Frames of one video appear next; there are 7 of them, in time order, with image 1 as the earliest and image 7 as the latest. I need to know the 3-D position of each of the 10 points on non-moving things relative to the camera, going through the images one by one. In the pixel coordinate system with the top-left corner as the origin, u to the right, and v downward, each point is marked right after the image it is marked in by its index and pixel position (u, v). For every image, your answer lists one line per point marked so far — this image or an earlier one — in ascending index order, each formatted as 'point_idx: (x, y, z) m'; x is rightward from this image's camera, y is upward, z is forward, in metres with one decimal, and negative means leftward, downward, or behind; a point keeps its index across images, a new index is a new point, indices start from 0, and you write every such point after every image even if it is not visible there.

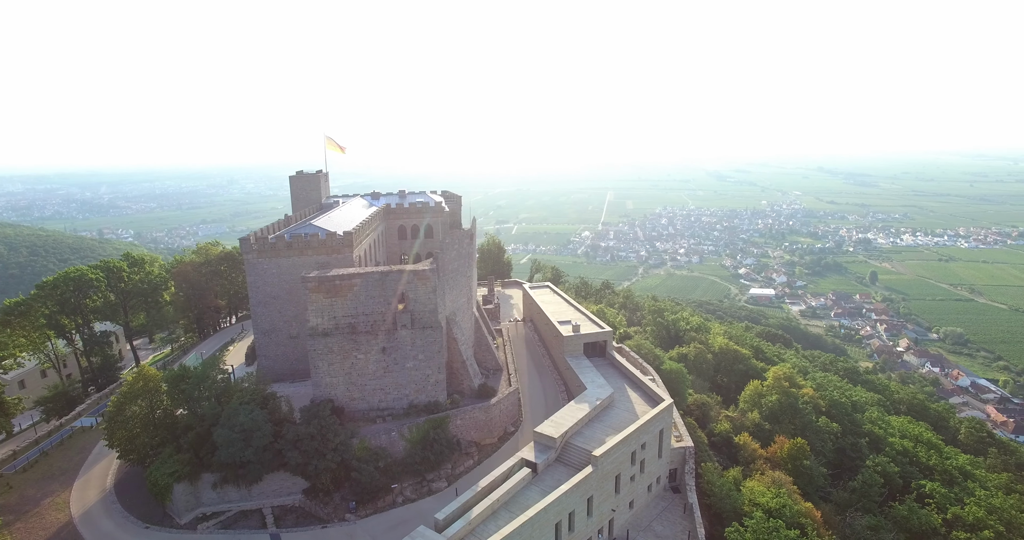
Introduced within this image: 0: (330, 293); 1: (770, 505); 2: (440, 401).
0: (-6.0, -0.8, +17.3) m
1: (+8.9, -8.2, +18.2) m
2: (-2.6, -4.6, +18.7) m
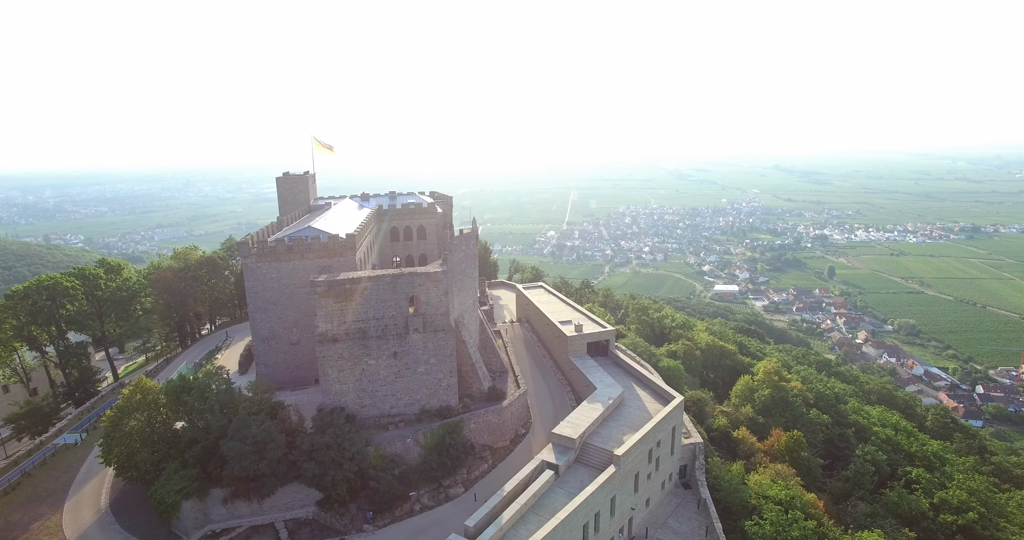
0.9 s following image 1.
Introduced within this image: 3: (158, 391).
0: (-5.5, -0.9, +16.7) m
1: (+9.5, -8.1, +18.6) m
2: (-2.1, -4.7, +18.4) m
3: (-11.3, -3.8, +16.8) m
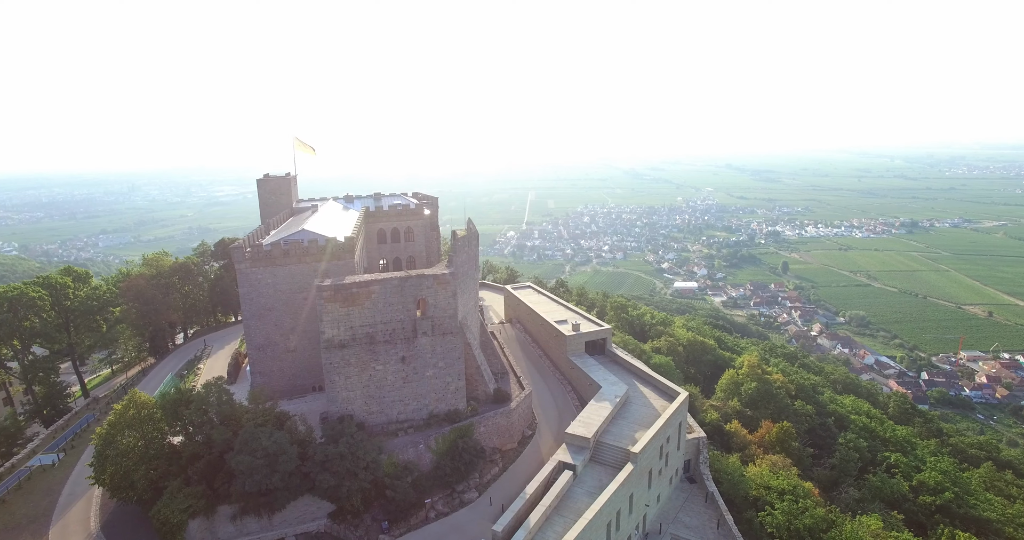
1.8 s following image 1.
0: (-5.1, -1.0, +16.2) m
1: (+9.8, -7.9, +19.1) m
2: (-1.8, -4.8, +18.1) m
3: (-10.8, -4.1, +15.9) m
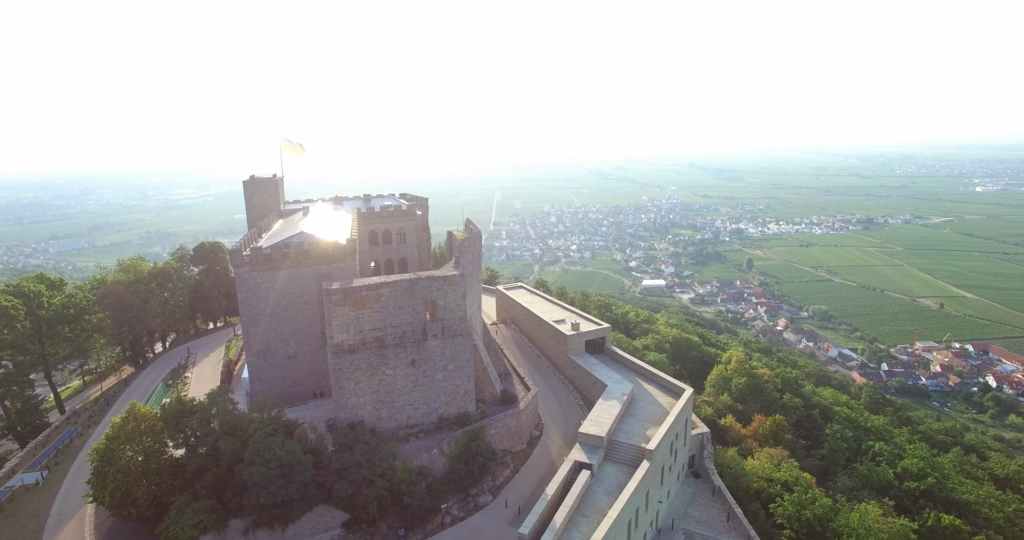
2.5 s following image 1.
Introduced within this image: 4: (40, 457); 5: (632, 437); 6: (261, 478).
0: (-4.7, -1.1, +15.8) m
1: (+10.1, -7.8, +19.5) m
2: (-1.4, -4.8, +17.9) m
3: (-10.3, -4.2, +15.2) m
4: (-17.6, -6.9, +19.6) m
5: (+3.9, -5.4, +17.1) m
6: (-6.4, -5.4, +13.5) m
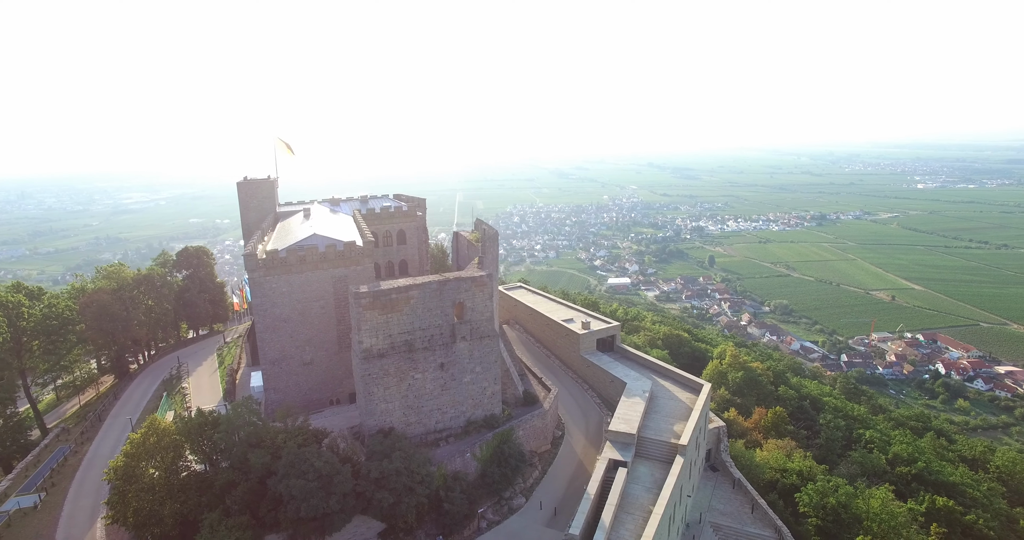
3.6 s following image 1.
0: (-3.7, -1.1, +15.4) m
1: (+11.0, -7.6, +20.0) m
2: (-0.5, -4.8, +17.7) m
3: (-9.2, -4.4, +14.5) m
4: (-16.7, -7.2, +18.4) m
5: (+4.9, -5.3, +17.2) m
6: (-5.2, -5.5, +13.0) m
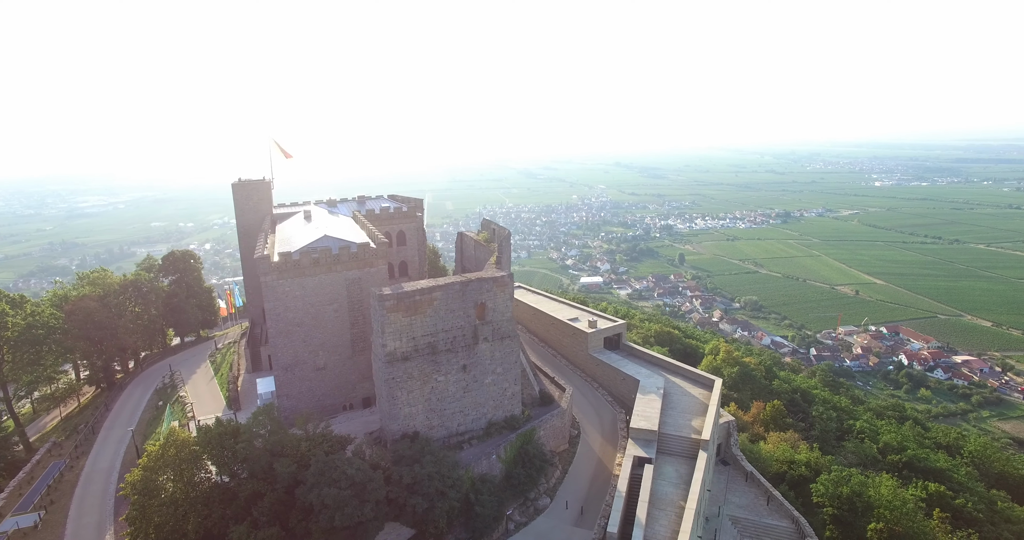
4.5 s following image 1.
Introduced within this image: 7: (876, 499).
0: (-3.0, -1.2, +15.2) m
1: (+11.6, -7.4, +20.5) m
2: (+0.2, -4.8, +17.6) m
3: (-8.4, -4.5, +13.9) m
4: (-16.0, -7.5, +17.5) m
5: (+5.6, -5.2, +17.4) m
6: (-4.3, -5.5, +12.7) m
7: (+12.3, -7.7, +17.8) m
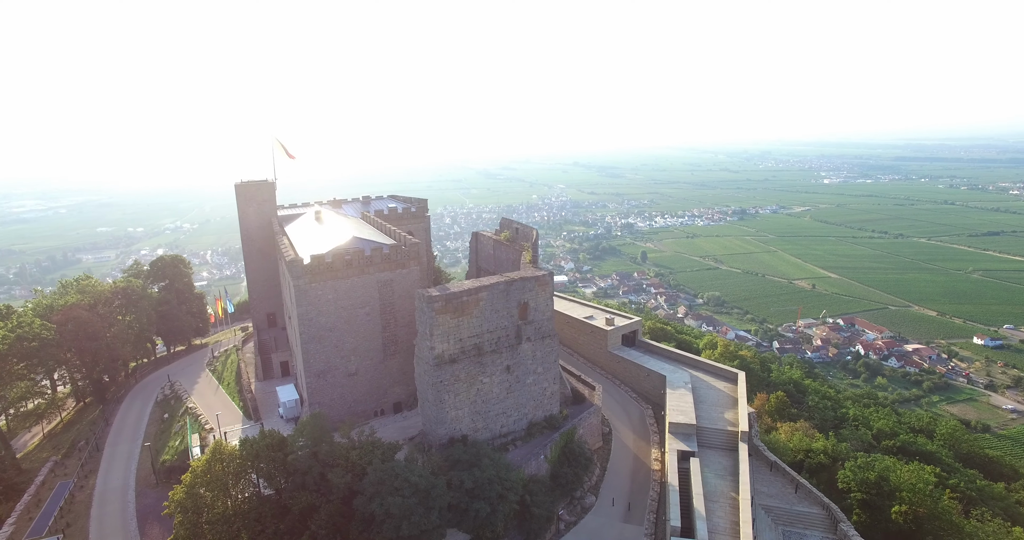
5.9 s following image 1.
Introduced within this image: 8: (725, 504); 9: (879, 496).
0: (-1.6, -1.2, +14.9) m
1: (+12.7, -7.2, +21.2) m
2: (+1.4, -4.8, +17.5) m
3: (-6.9, -4.6, +13.3) m
4: (-14.6, -7.7, +16.3) m
5: (+6.9, -5.1, +17.7) m
6: (-2.7, -5.6, +12.3) m
7: (+13.6, -7.5, +18.5) m
8: (+5.8, -6.4, +14.4) m
9: (+12.8, -7.9, +18.4) m
